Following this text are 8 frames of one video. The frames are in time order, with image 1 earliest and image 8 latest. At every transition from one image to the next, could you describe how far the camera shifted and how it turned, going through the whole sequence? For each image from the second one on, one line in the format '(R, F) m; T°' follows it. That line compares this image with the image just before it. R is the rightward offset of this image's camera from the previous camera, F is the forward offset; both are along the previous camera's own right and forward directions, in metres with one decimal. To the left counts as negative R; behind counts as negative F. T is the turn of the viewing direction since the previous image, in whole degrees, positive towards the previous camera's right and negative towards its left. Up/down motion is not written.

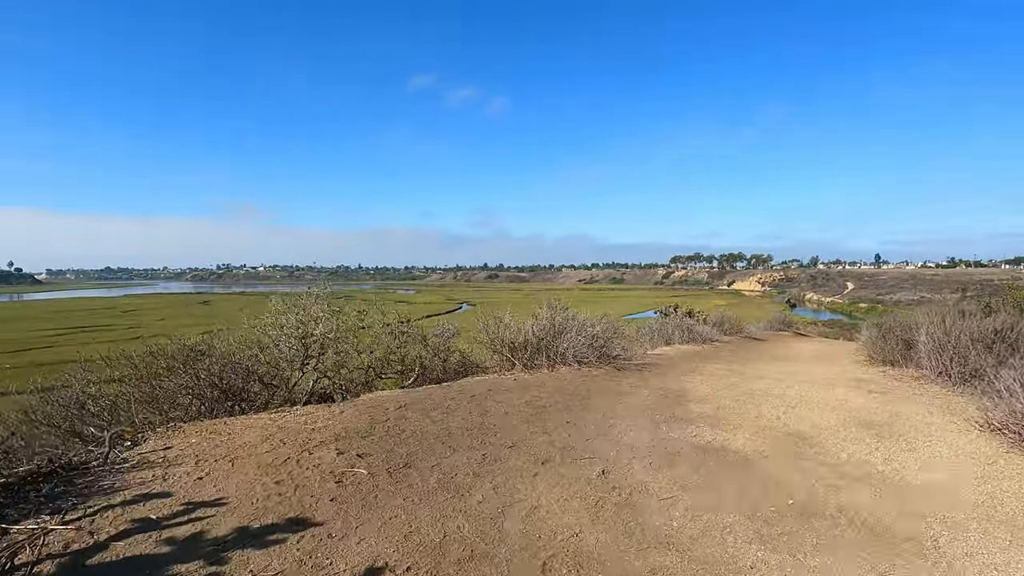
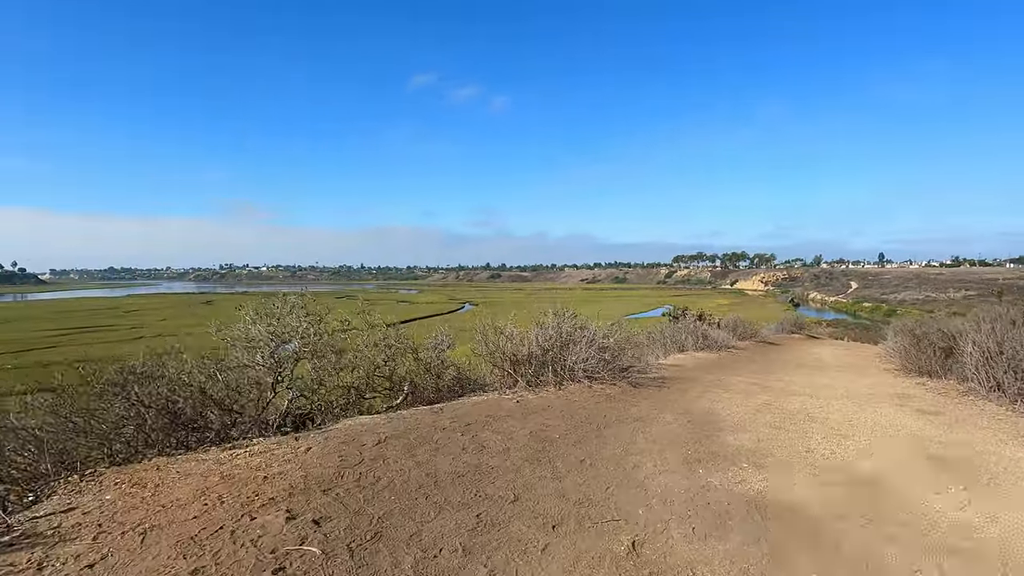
(0.0, +1.5) m; 0°
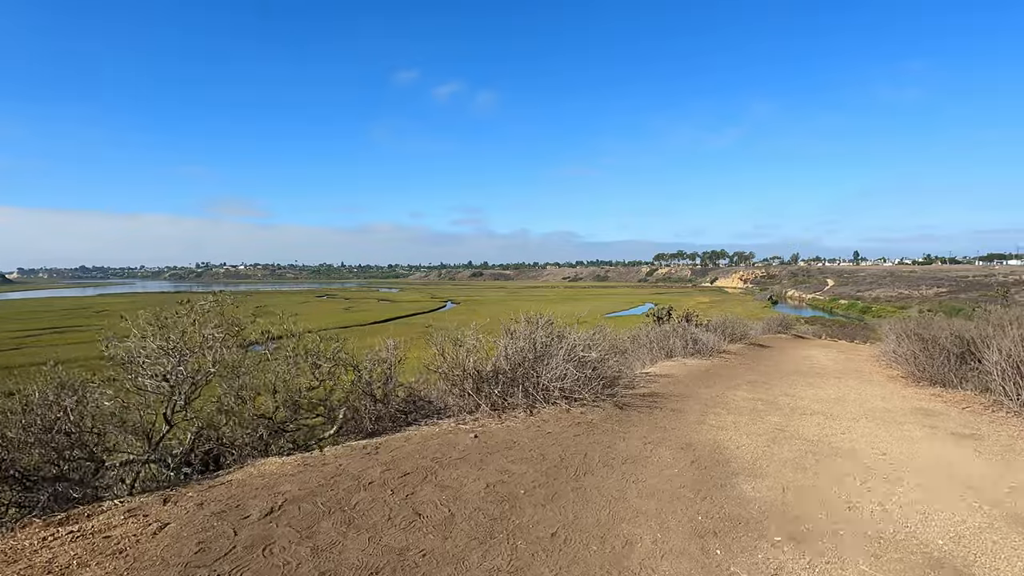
(+0.4, +2.0) m; +2°
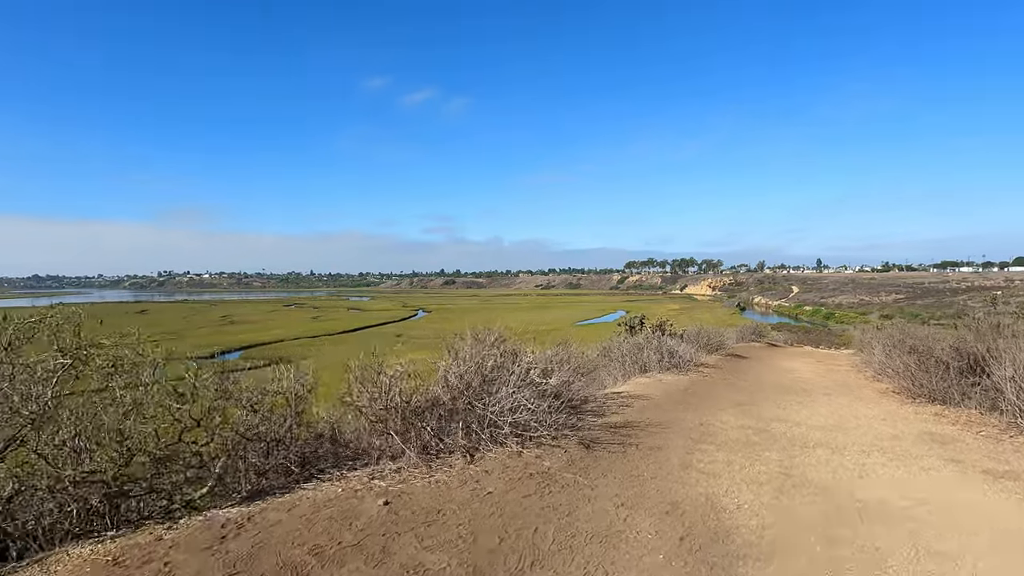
(+0.5, +1.9) m; +3°
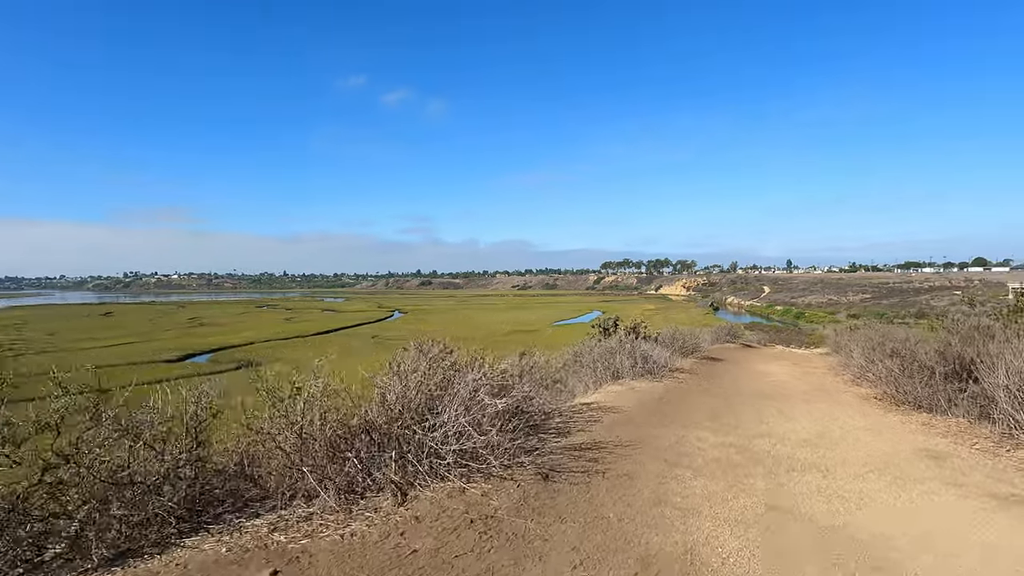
(+0.4, +1.2) m; +2°
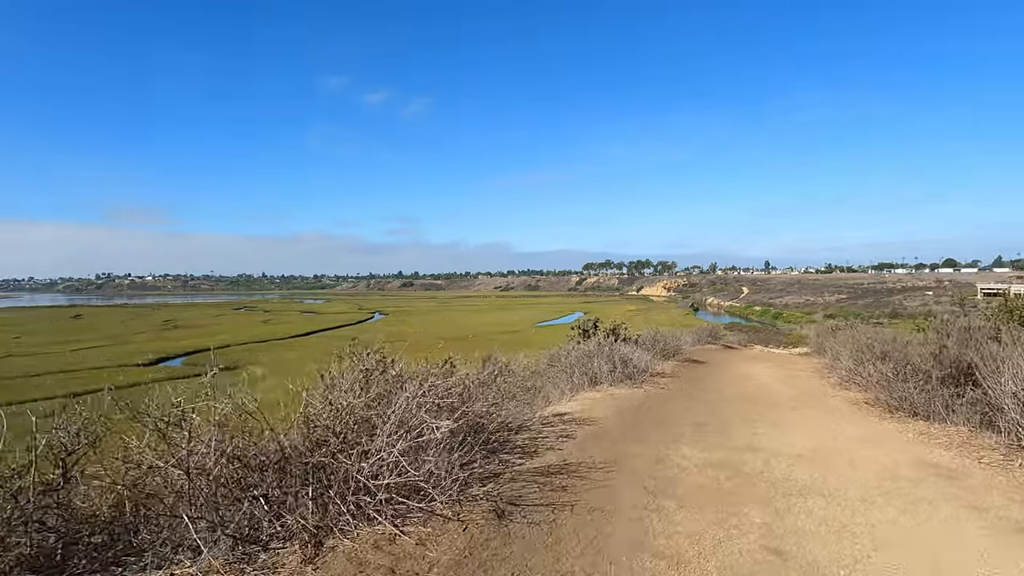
(+0.3, +1.1) m; +2°
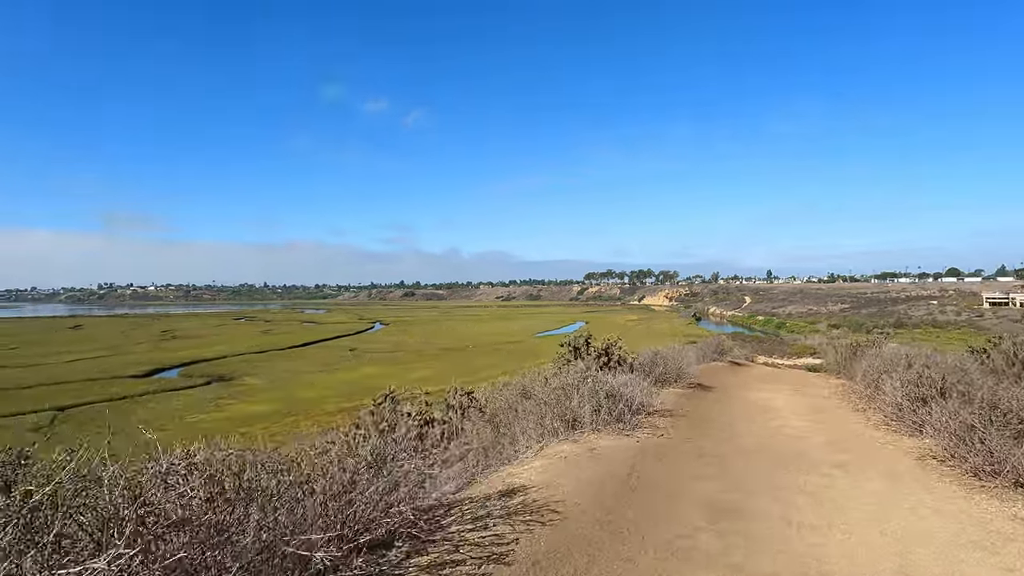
(+1.1, +3.5) m; 0°
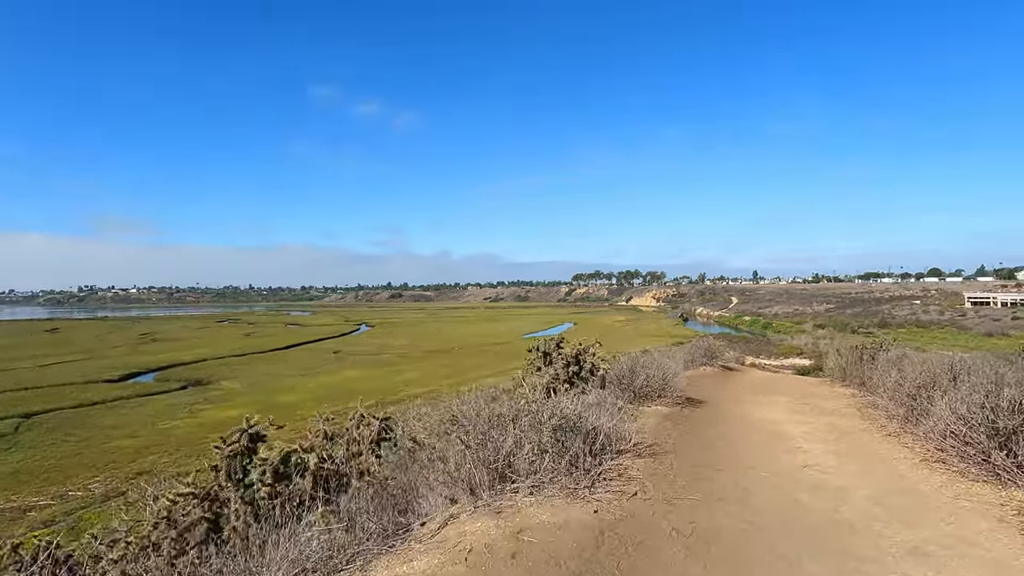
(+1.3, +3.9) m; +1°
